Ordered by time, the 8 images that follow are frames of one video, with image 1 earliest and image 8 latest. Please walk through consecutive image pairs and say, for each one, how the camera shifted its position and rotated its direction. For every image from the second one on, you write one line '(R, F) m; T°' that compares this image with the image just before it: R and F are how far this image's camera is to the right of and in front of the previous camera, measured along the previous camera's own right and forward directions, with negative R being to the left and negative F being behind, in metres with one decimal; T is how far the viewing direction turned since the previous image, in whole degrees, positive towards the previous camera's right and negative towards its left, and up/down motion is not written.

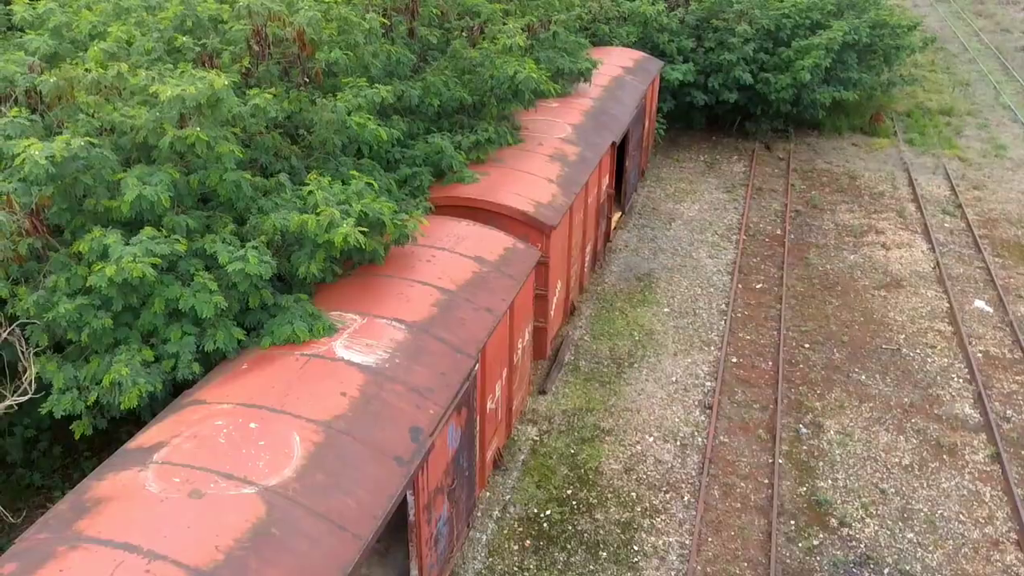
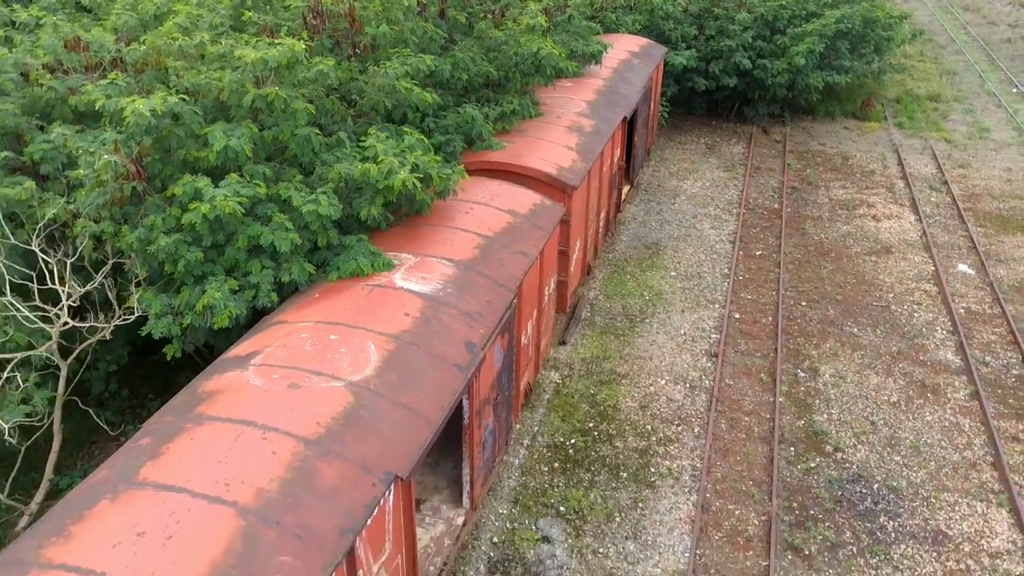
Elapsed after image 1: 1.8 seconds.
(-0.4, -0.9) m; 0°
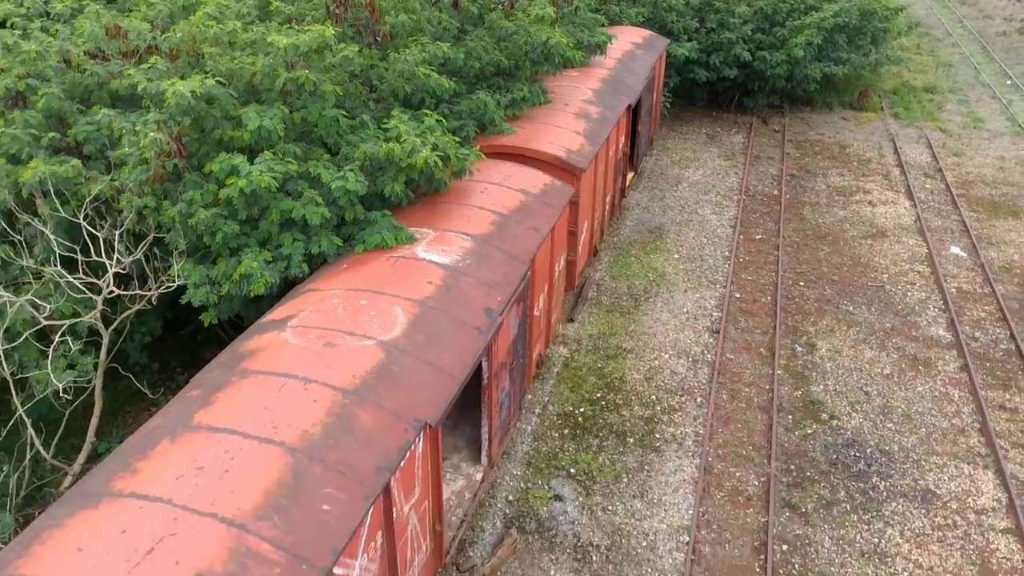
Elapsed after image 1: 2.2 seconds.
(-0.1, -0.5) m; 0°
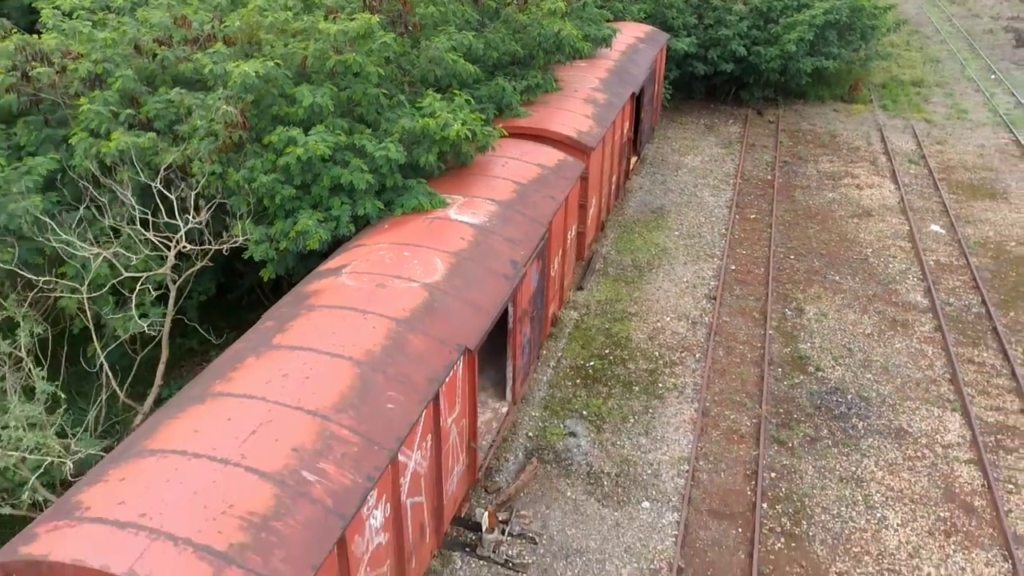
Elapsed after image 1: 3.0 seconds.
(-0.2, -1.1) m; 0°
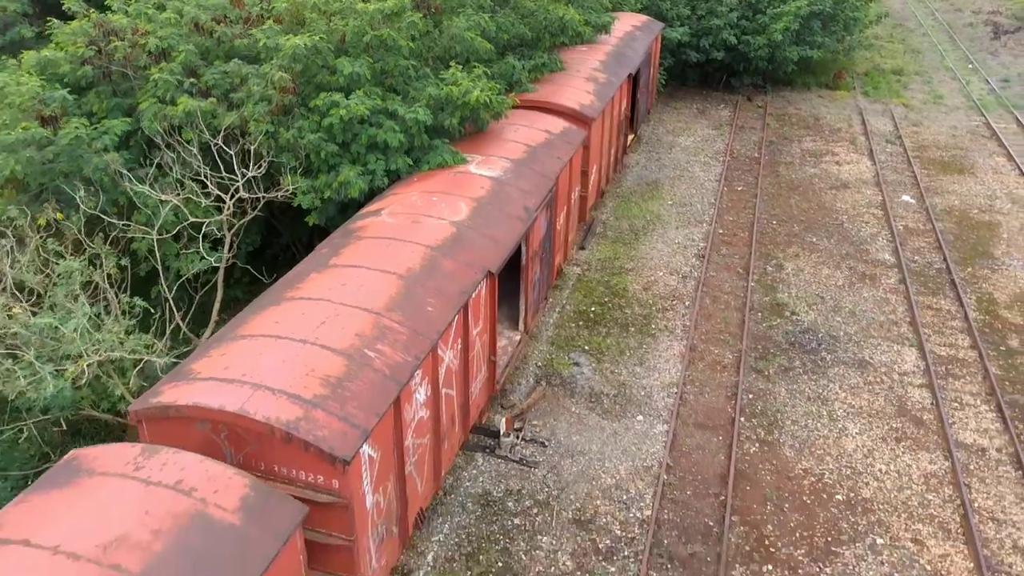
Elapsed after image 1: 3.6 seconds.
(-0.2, -1.3) m; 0°
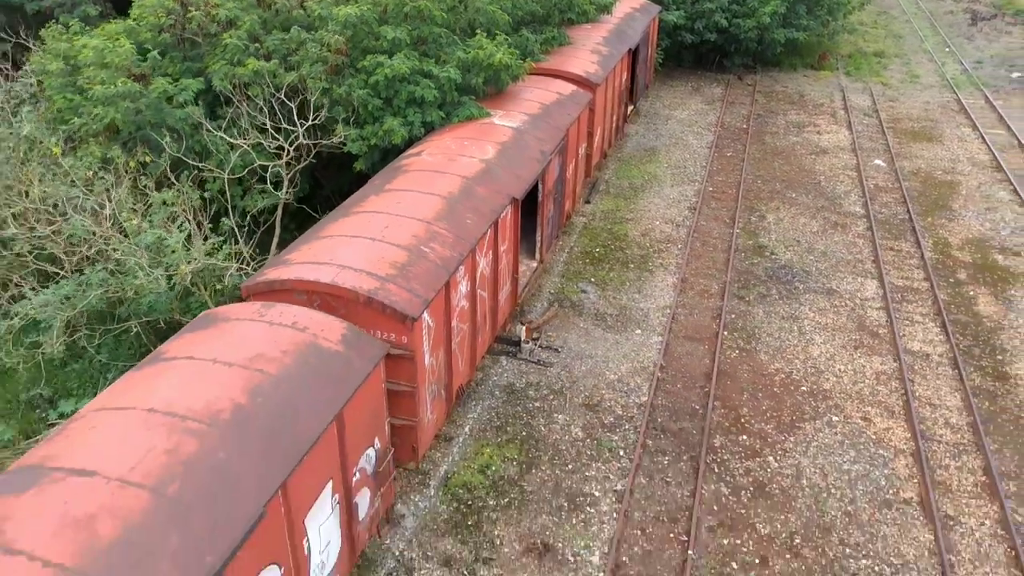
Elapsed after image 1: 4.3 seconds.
(-0.3, -1.7) m; 0°
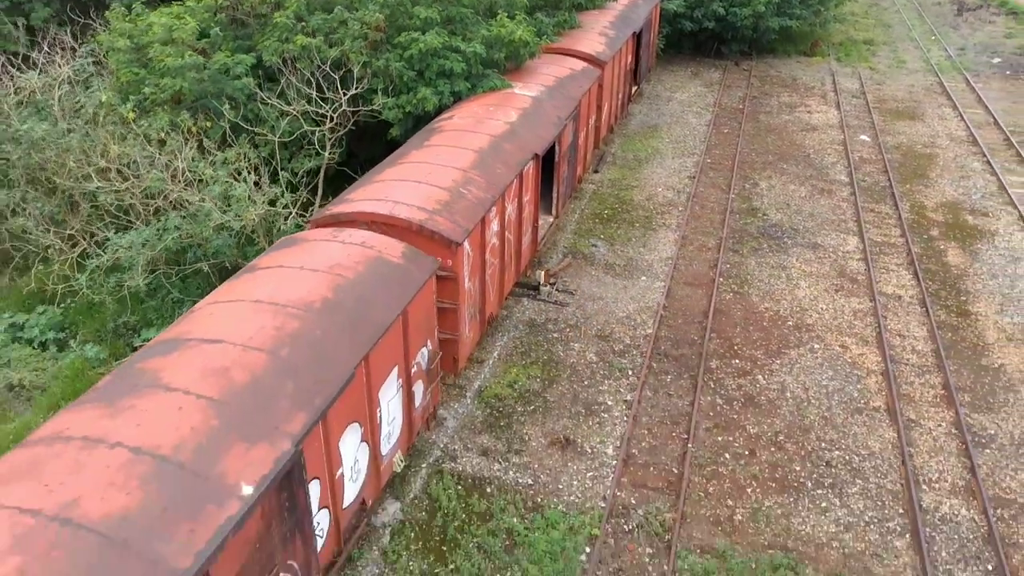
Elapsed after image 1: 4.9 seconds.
(-0.3, -1.4) m; 0°
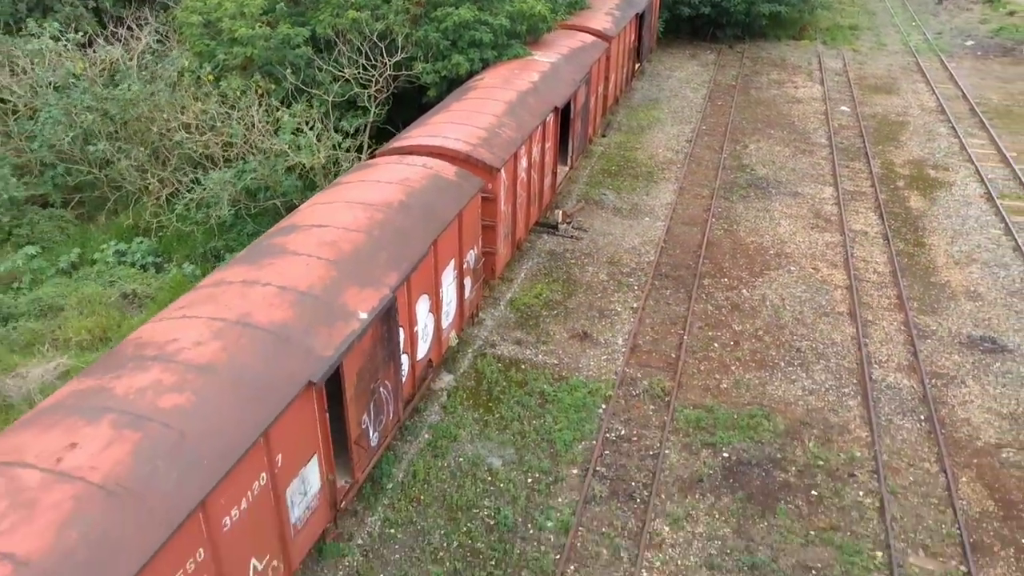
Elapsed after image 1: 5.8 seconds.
(-0.4, -2.1) m; 0°
